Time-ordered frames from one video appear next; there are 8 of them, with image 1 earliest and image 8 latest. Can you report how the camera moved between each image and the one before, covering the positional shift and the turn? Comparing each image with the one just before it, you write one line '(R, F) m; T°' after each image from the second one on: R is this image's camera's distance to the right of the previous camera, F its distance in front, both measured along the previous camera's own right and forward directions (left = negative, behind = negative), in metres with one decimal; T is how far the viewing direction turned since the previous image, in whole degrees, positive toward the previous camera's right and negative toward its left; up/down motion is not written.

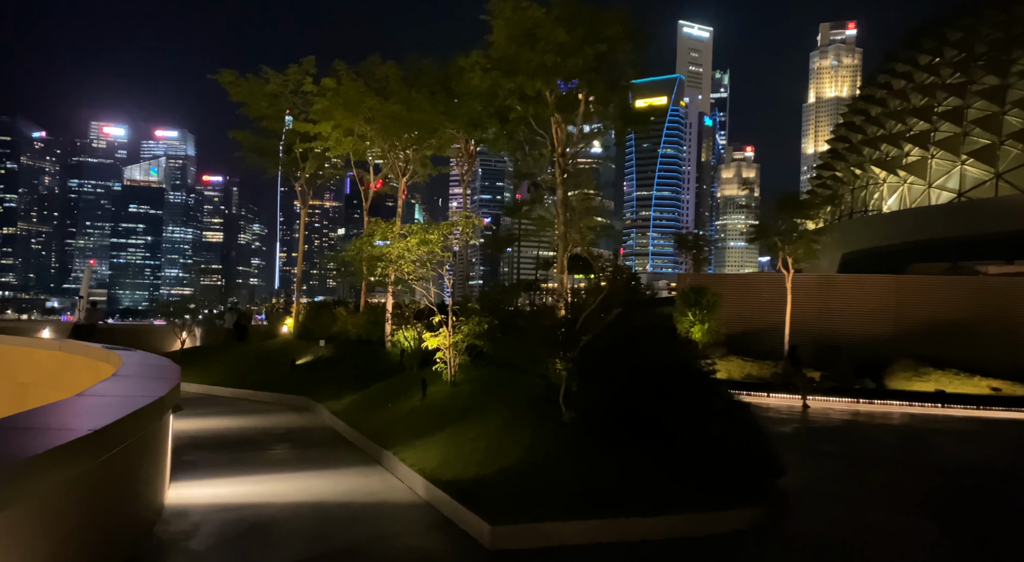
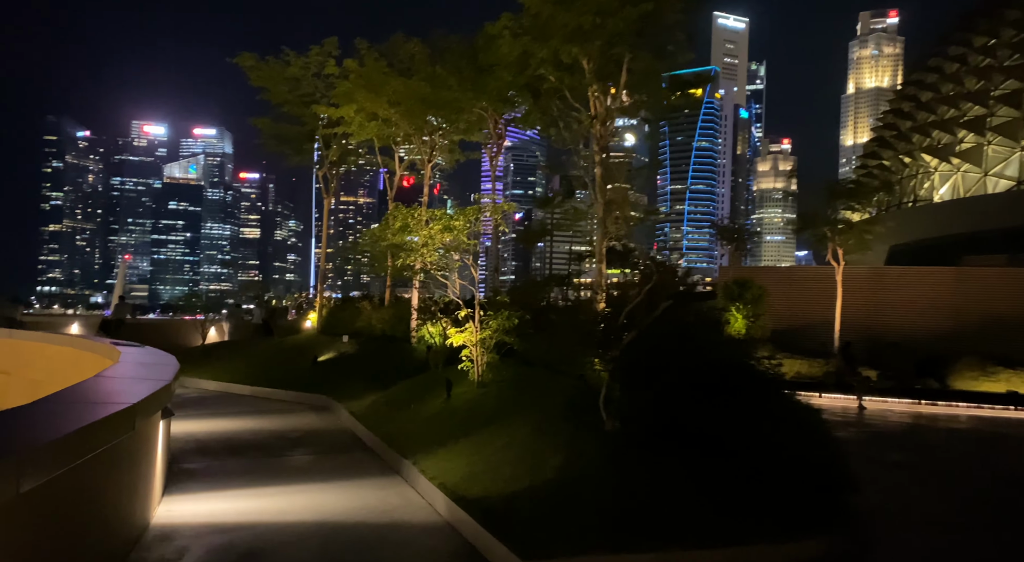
(0.0, +1.1) m; -3°
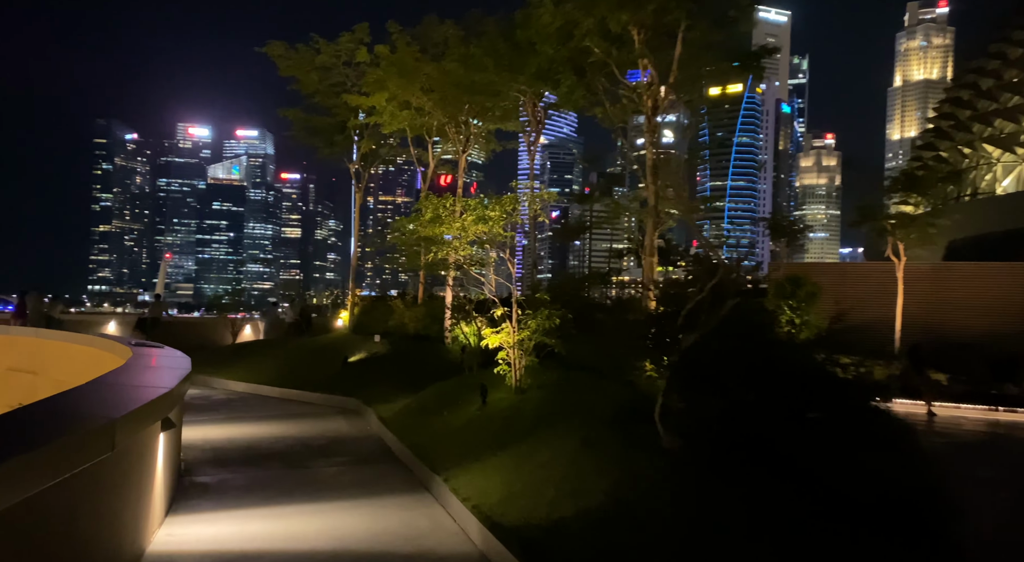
(-0.1, +1.0) m; -3°
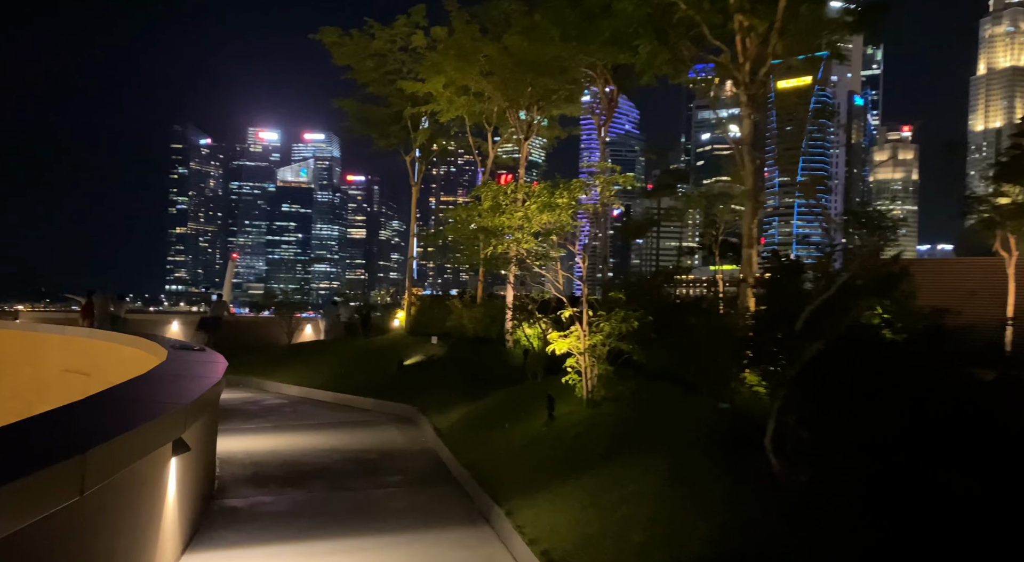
(-0.1, +1.3) m; -5°
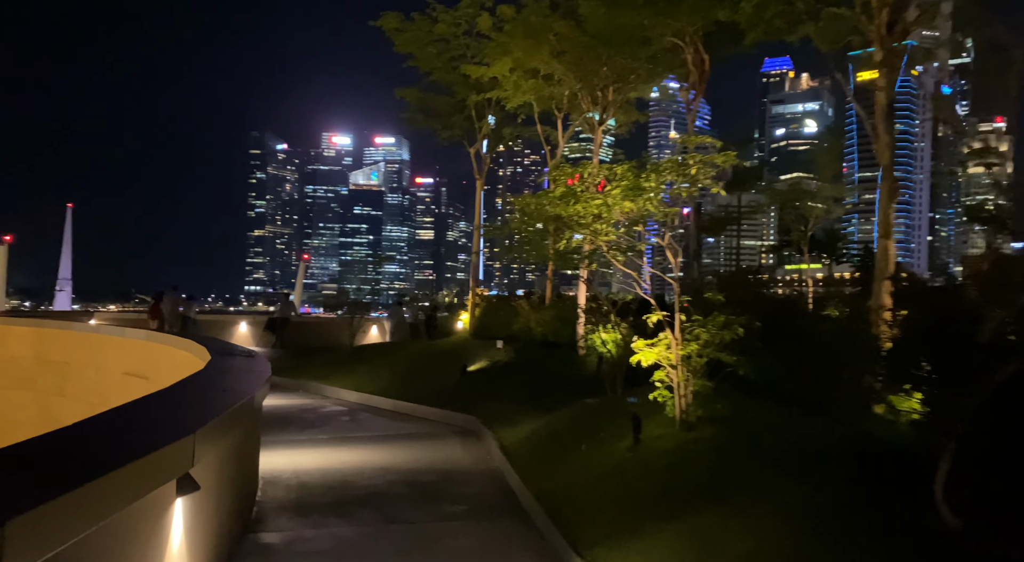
(-0.1, +1.3) m; -5°
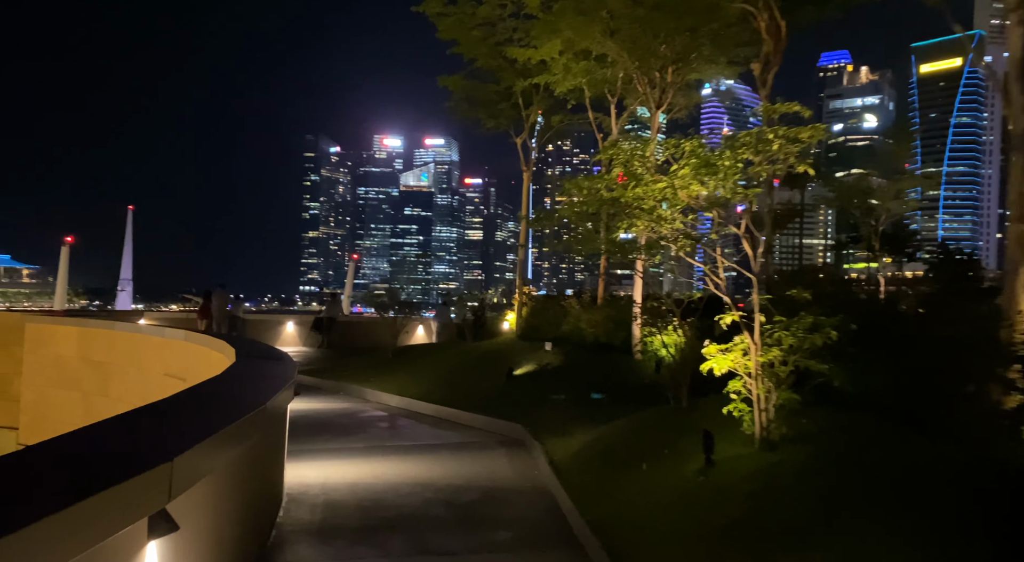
(0.0, +1.0) m; -4°
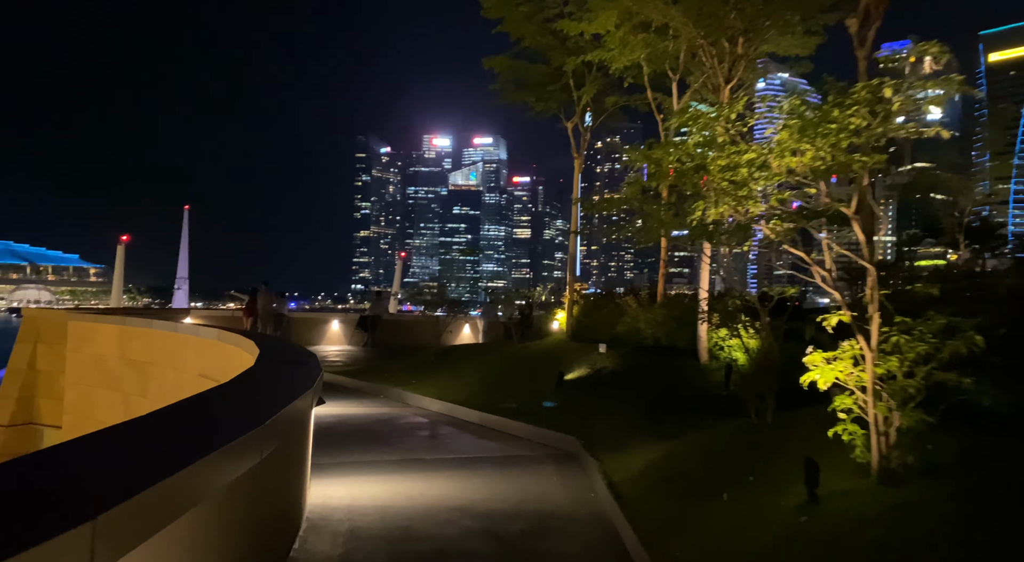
(0.0, +1.2) m; -4°
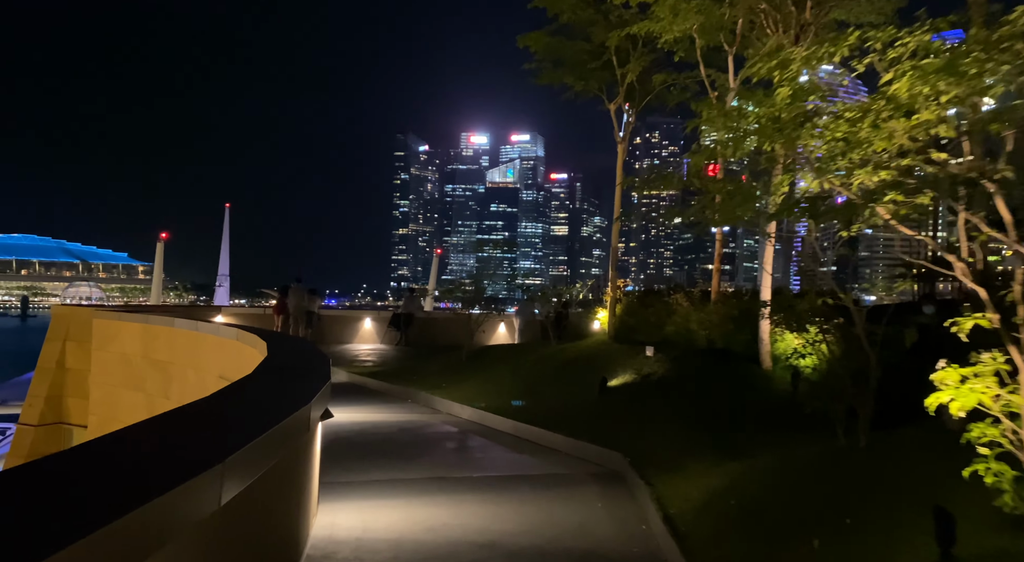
(0.0, +1.2) m; -3°
